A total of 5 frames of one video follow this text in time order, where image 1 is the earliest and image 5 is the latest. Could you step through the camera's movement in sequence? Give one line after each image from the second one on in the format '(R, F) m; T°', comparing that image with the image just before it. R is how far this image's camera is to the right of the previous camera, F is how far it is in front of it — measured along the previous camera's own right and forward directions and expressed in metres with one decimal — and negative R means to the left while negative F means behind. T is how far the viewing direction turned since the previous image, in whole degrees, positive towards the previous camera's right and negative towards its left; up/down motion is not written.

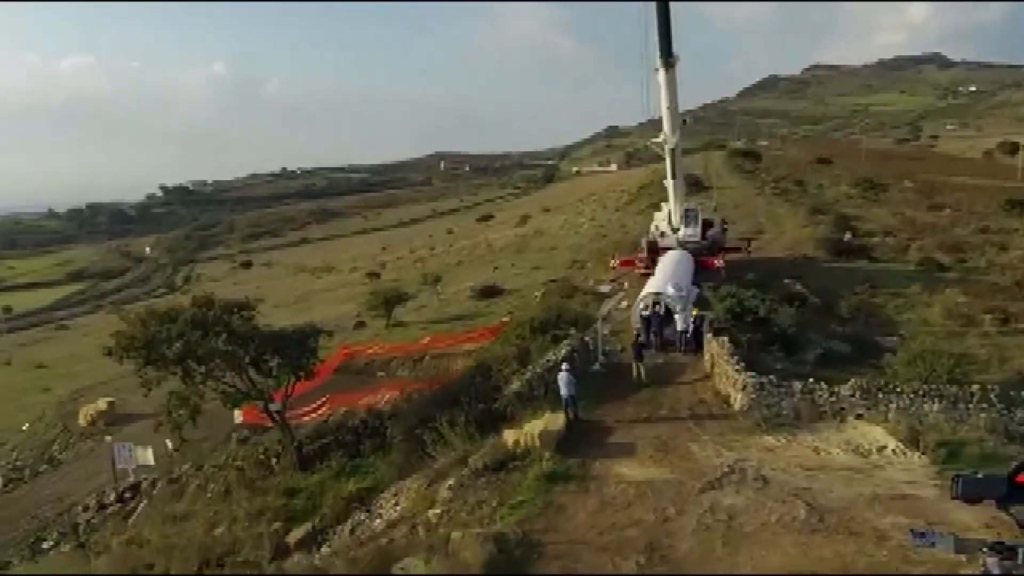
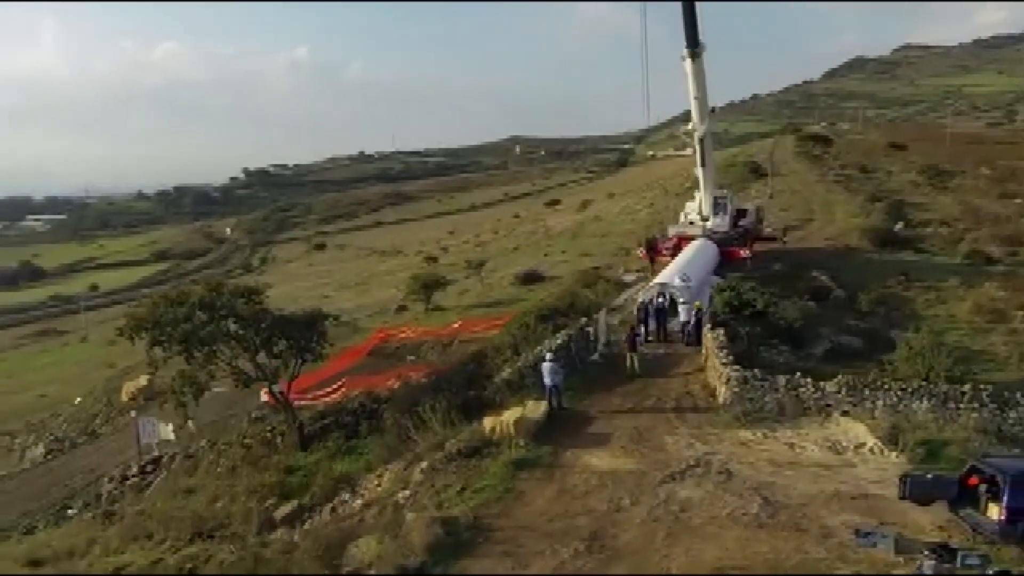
(+1.8, -0.3) m; -5°
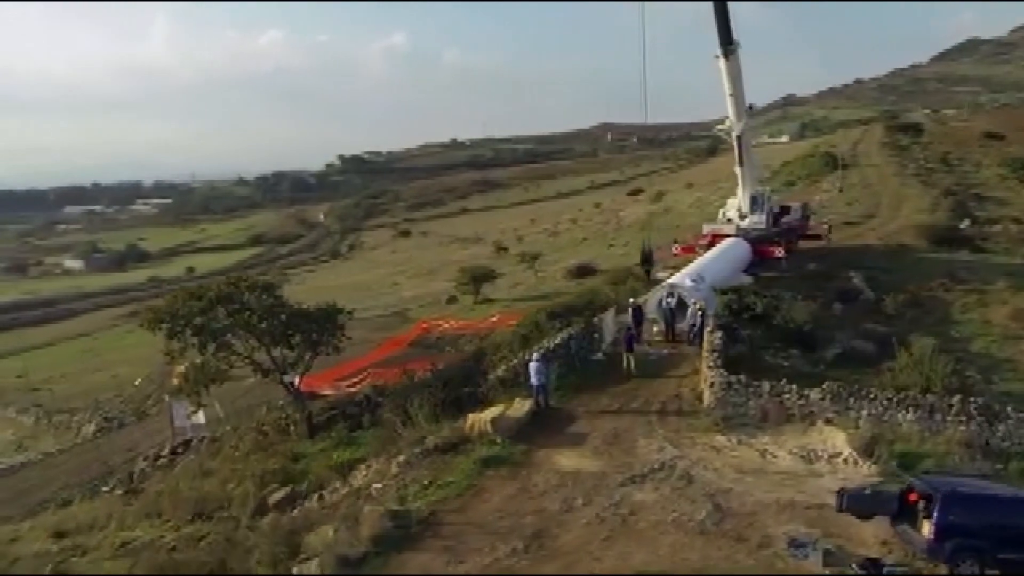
(+2.1, -0.4) m; -6°
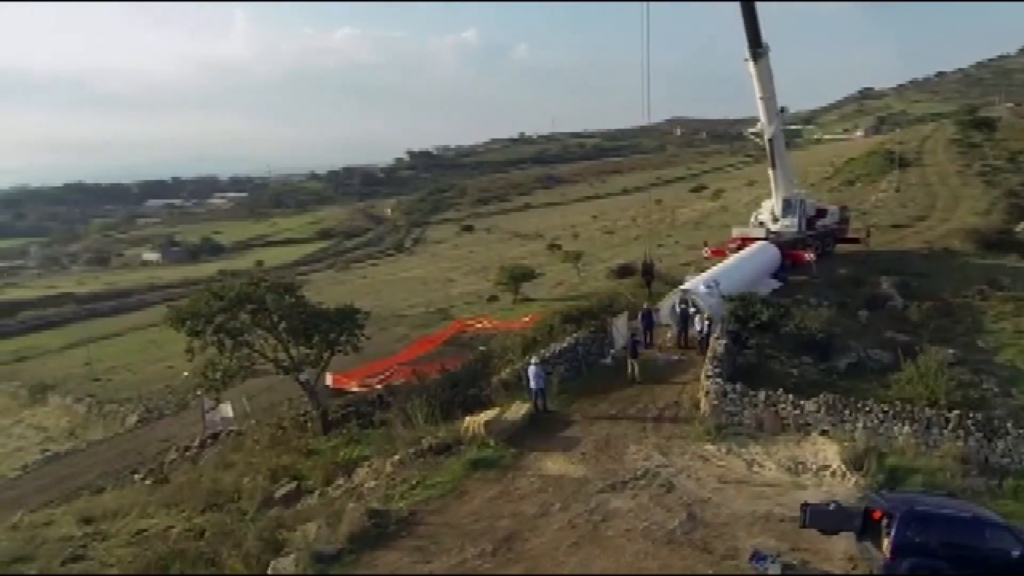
(+1.4, -0.3) m; -4°
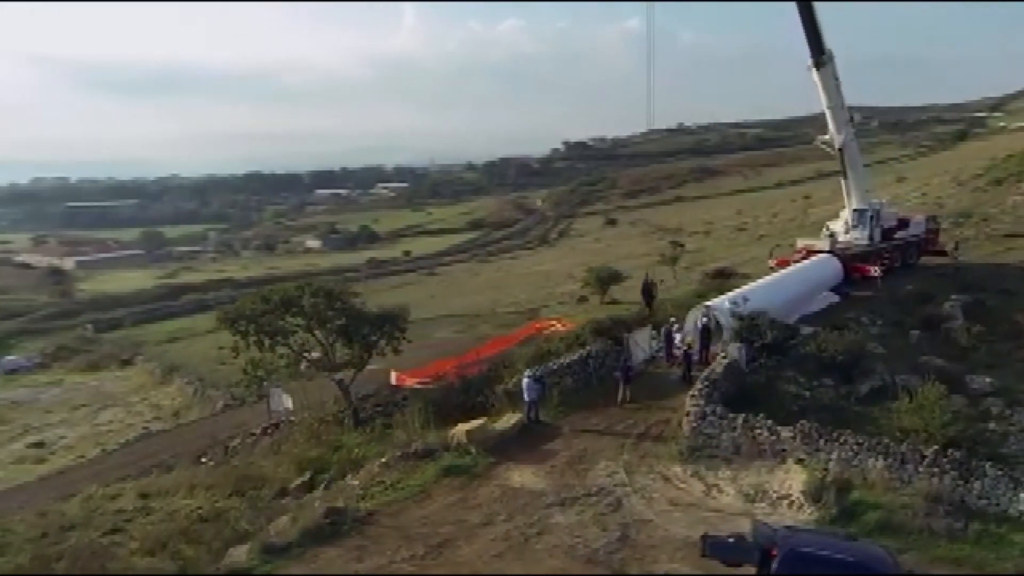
(+3.5, -0.5) m; -10°
